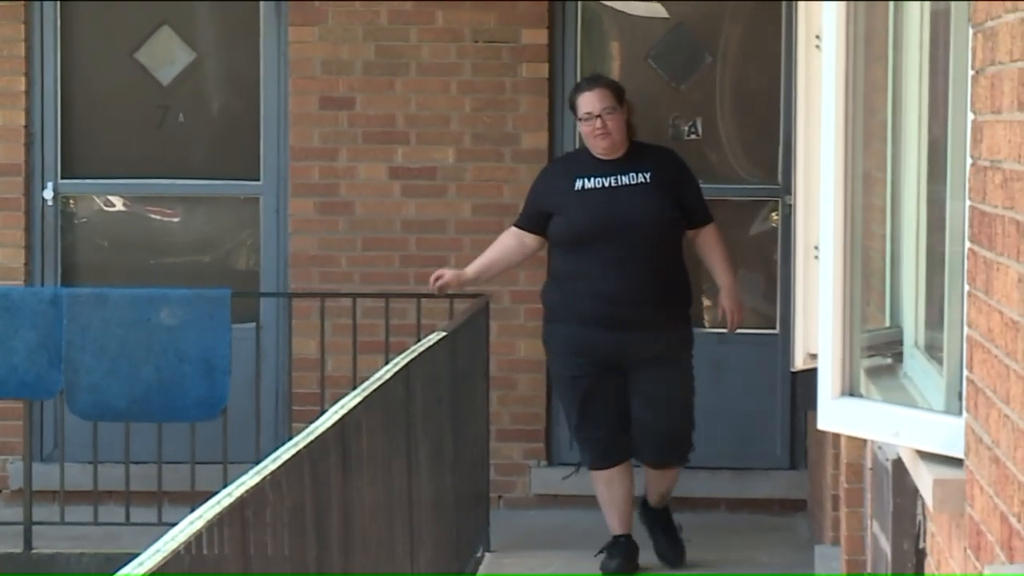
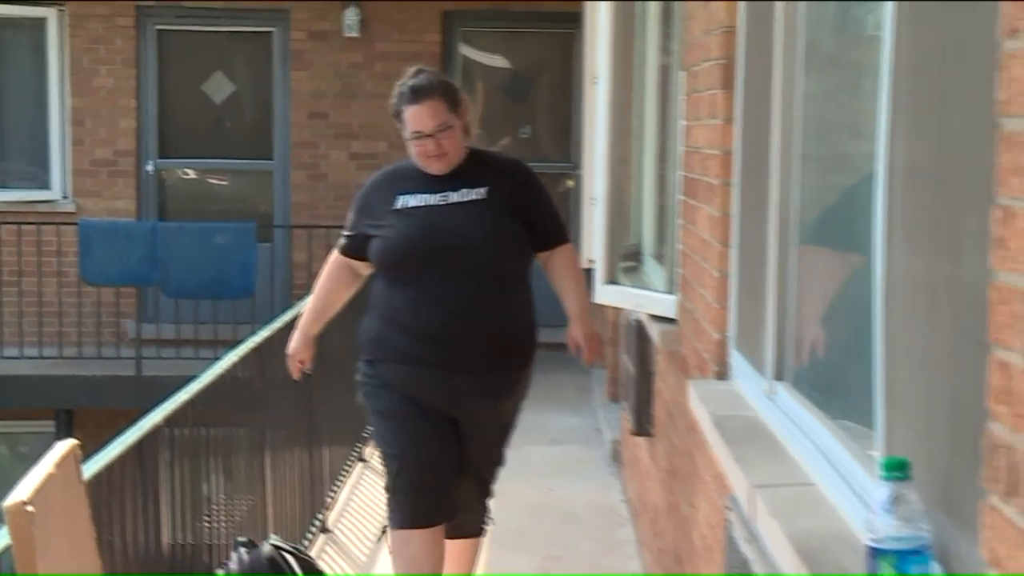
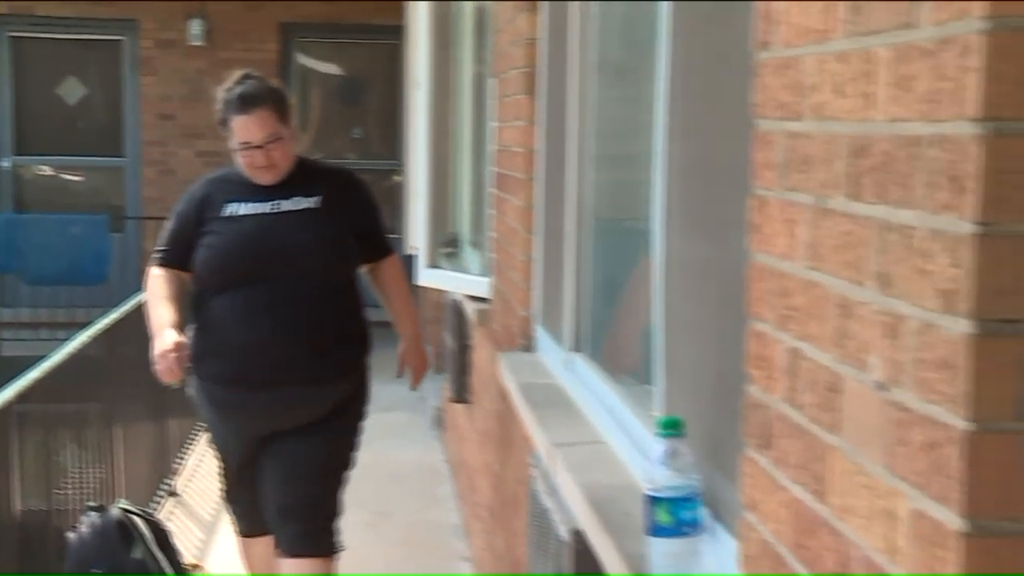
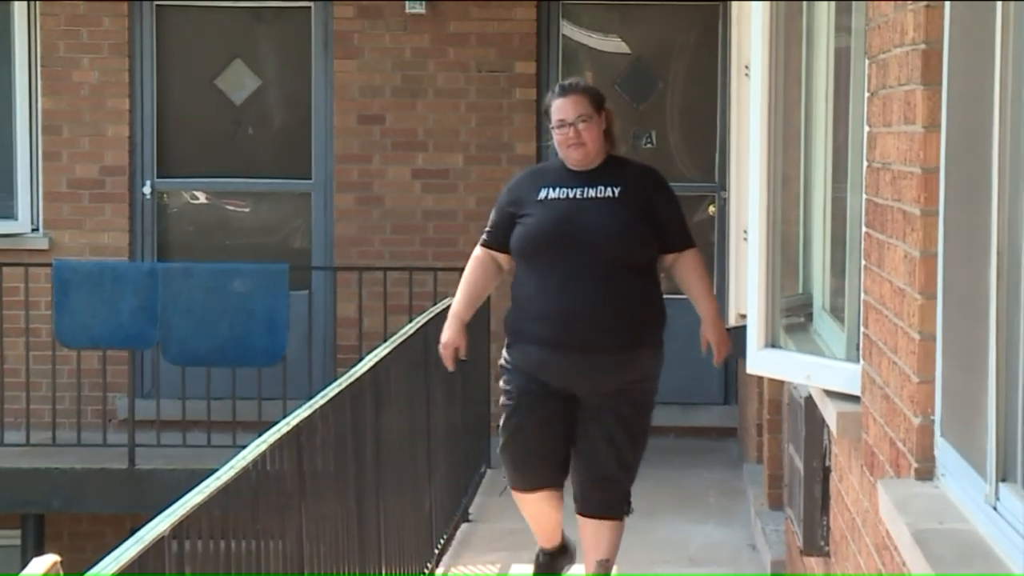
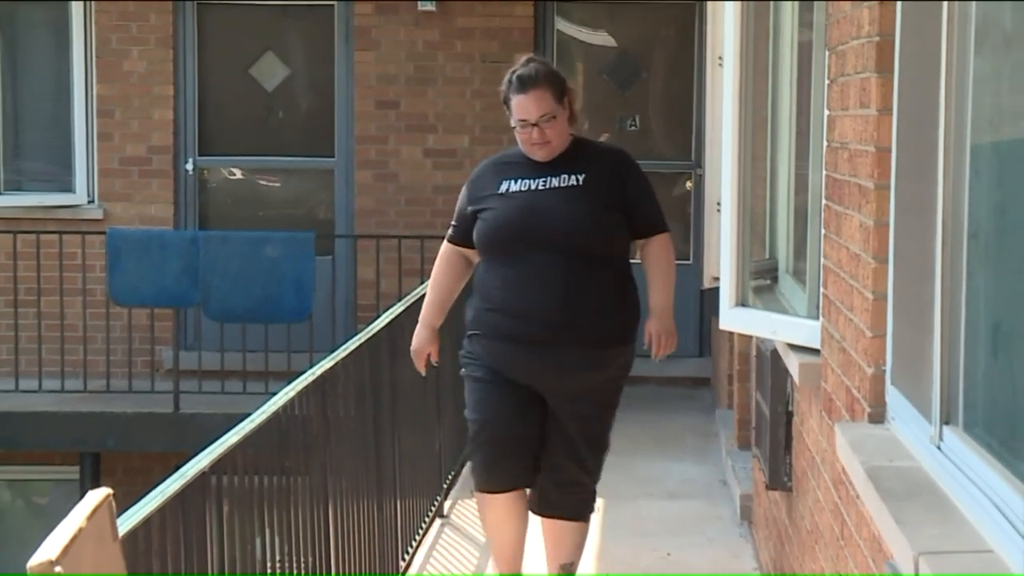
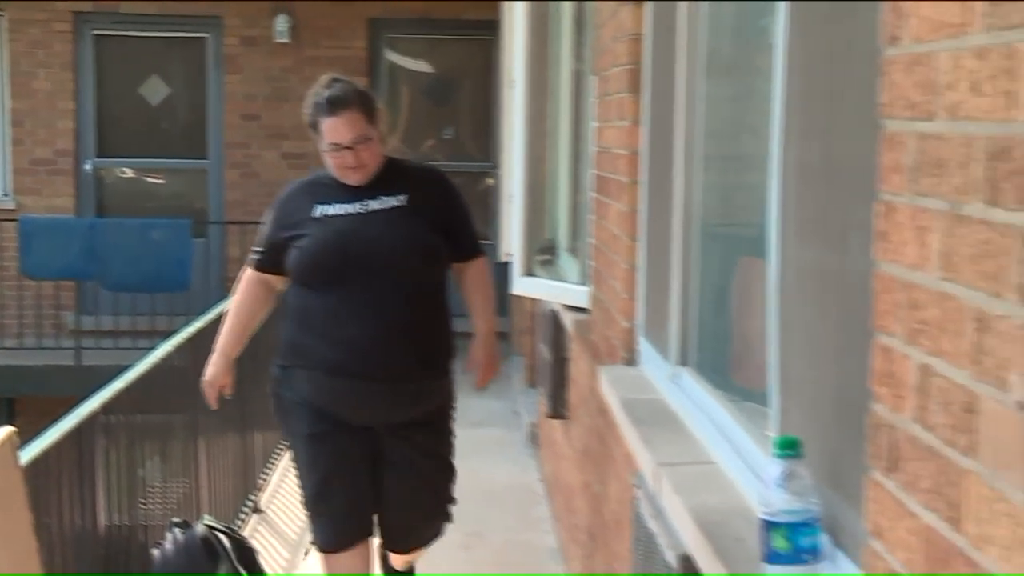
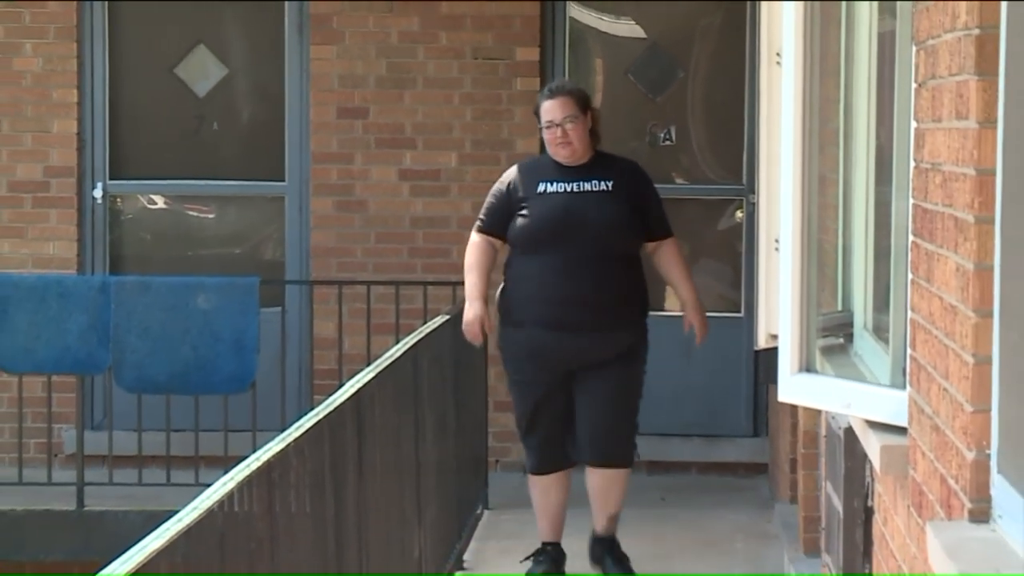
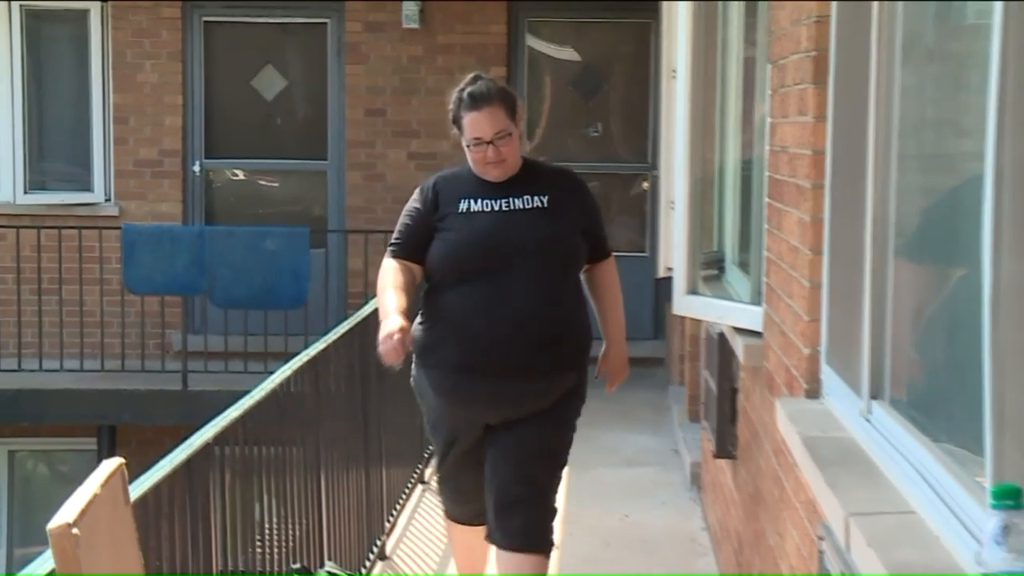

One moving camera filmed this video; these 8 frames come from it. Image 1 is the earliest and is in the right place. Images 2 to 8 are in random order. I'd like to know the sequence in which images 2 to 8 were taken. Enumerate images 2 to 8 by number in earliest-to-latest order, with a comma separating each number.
7, 4, 5, 8, 2, 6, 3
